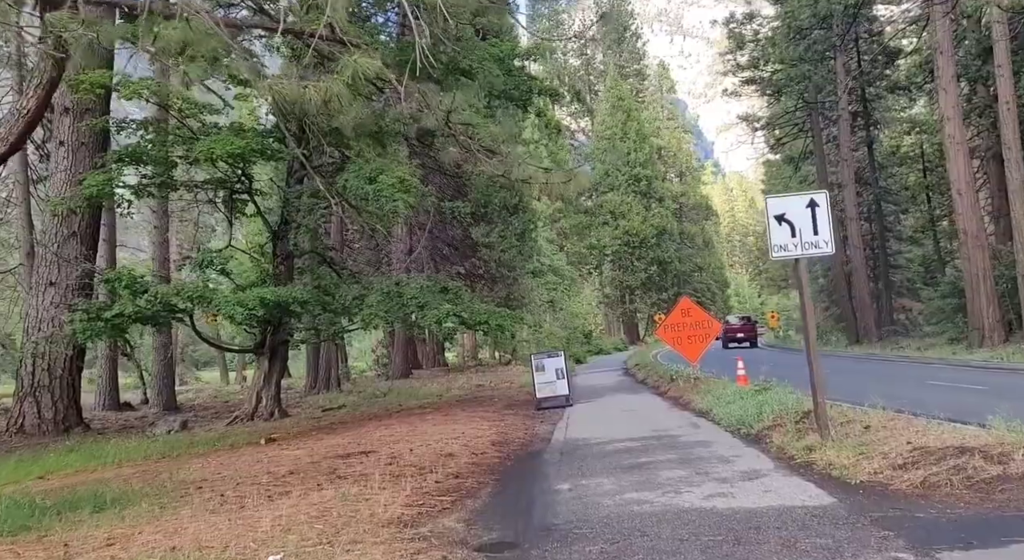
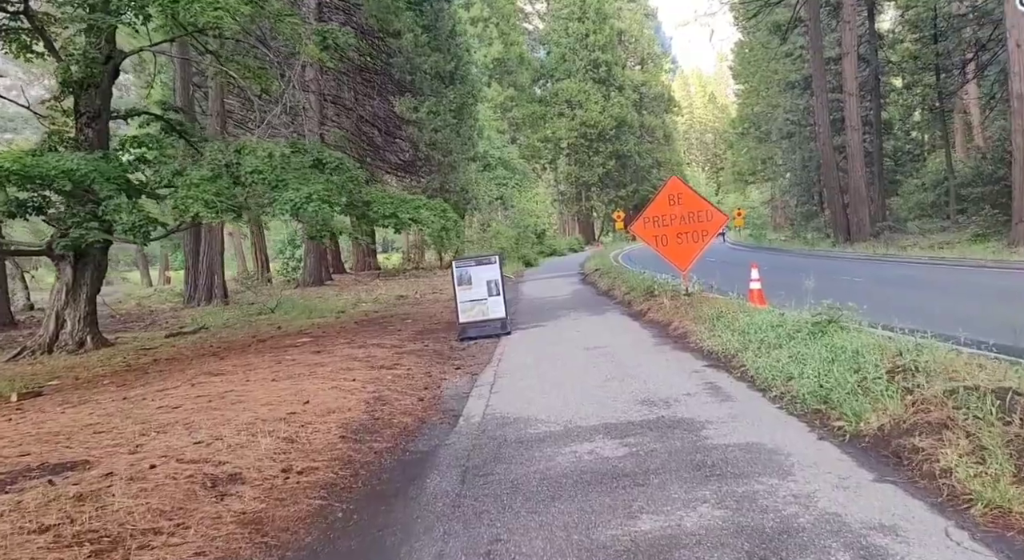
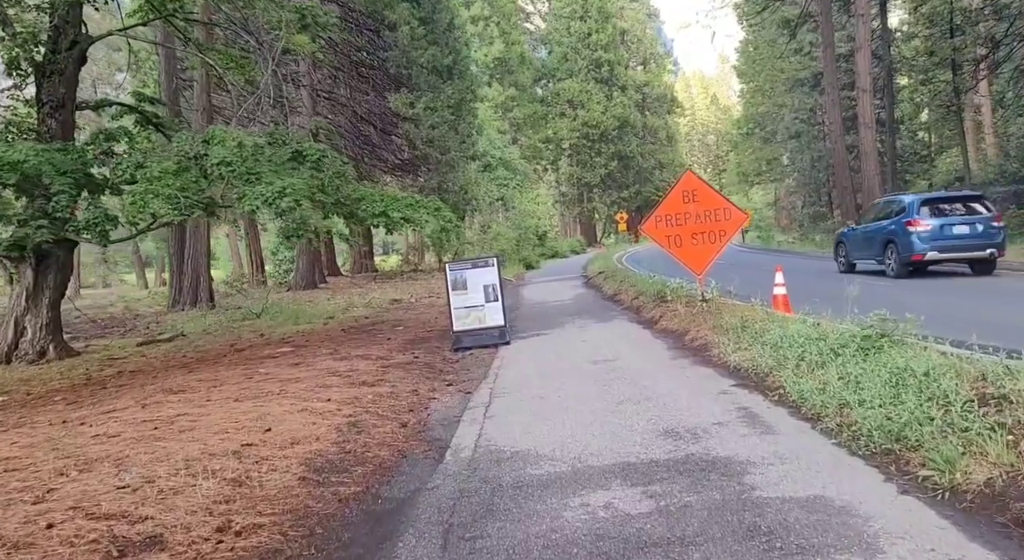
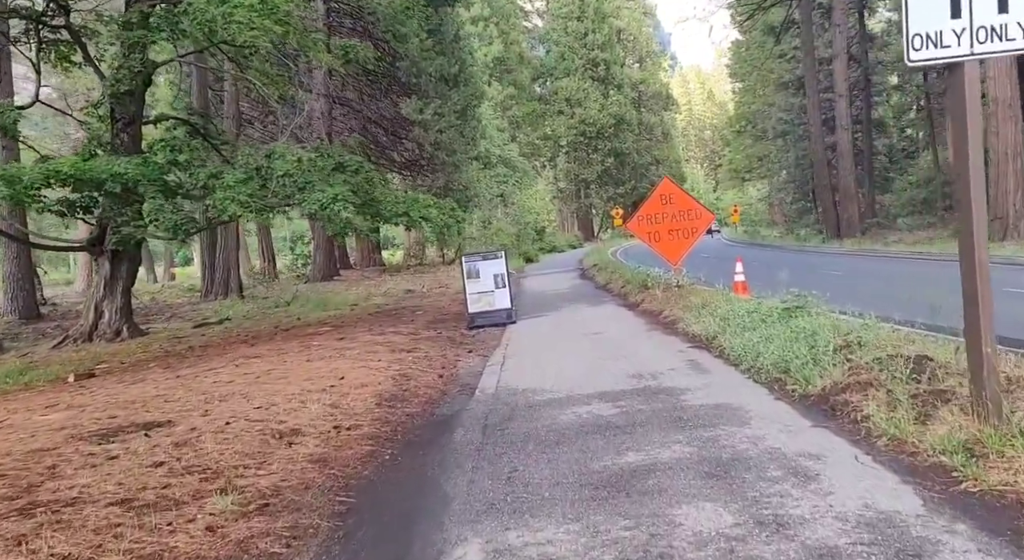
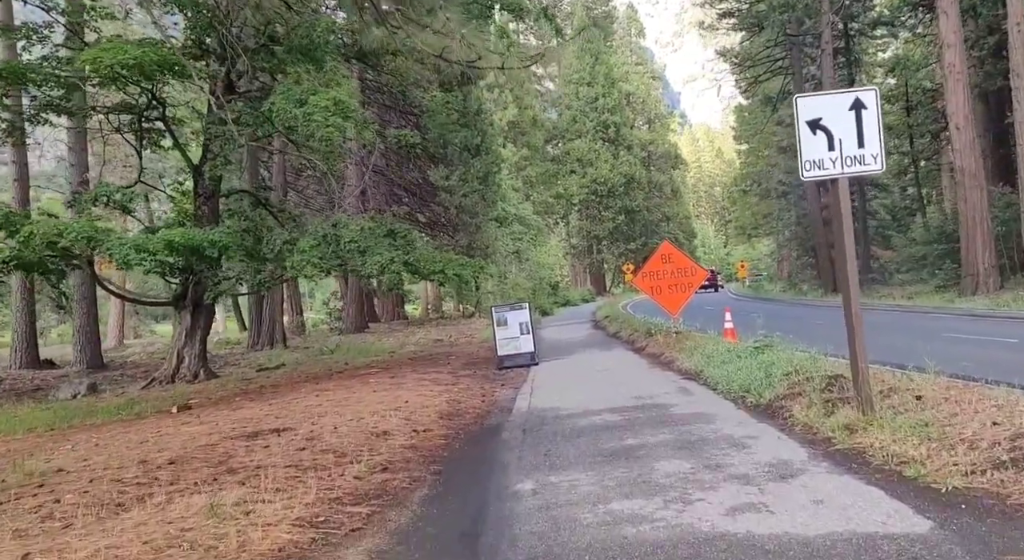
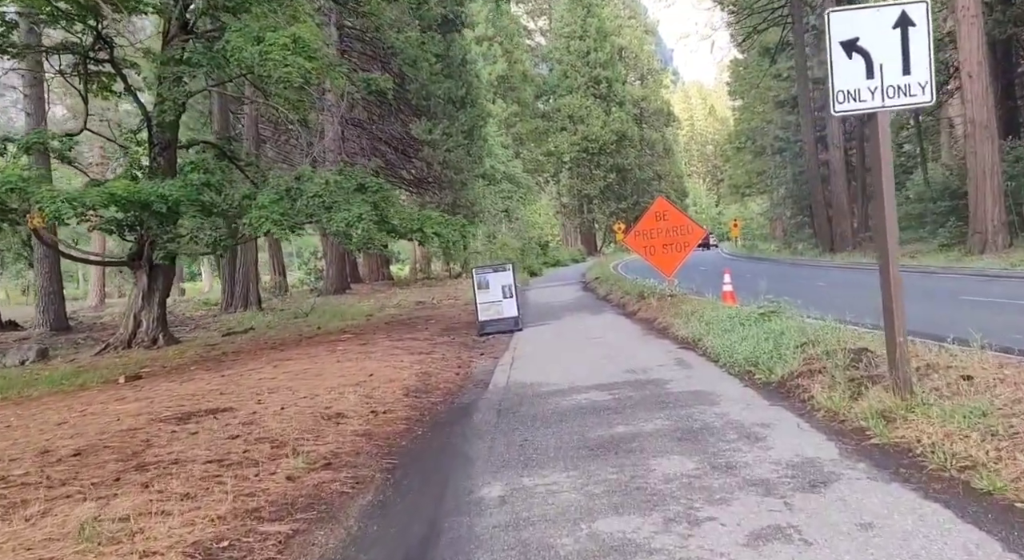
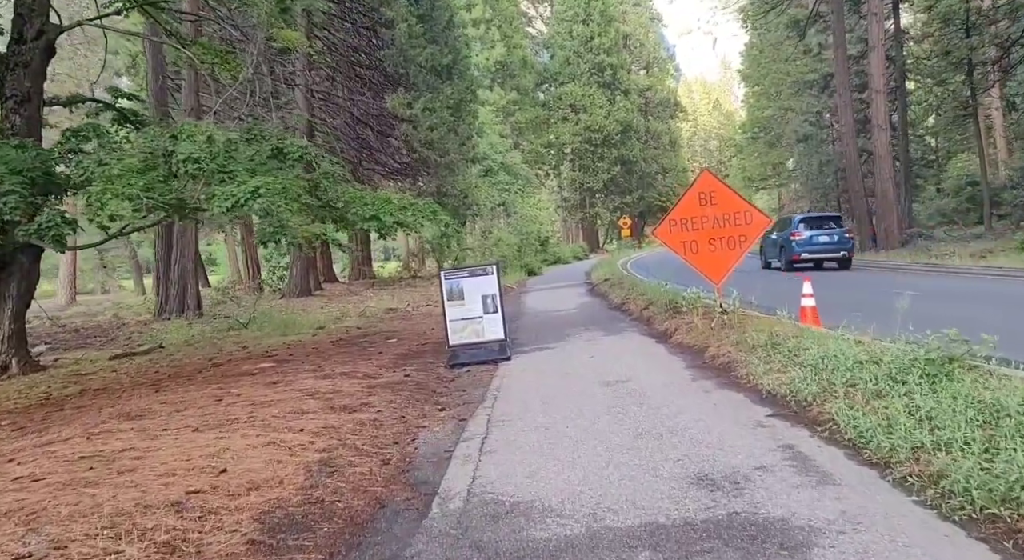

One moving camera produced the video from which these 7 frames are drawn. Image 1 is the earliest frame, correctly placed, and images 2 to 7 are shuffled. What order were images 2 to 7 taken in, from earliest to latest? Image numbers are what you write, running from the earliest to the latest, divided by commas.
5, 6, 4, 2, 3, 7
